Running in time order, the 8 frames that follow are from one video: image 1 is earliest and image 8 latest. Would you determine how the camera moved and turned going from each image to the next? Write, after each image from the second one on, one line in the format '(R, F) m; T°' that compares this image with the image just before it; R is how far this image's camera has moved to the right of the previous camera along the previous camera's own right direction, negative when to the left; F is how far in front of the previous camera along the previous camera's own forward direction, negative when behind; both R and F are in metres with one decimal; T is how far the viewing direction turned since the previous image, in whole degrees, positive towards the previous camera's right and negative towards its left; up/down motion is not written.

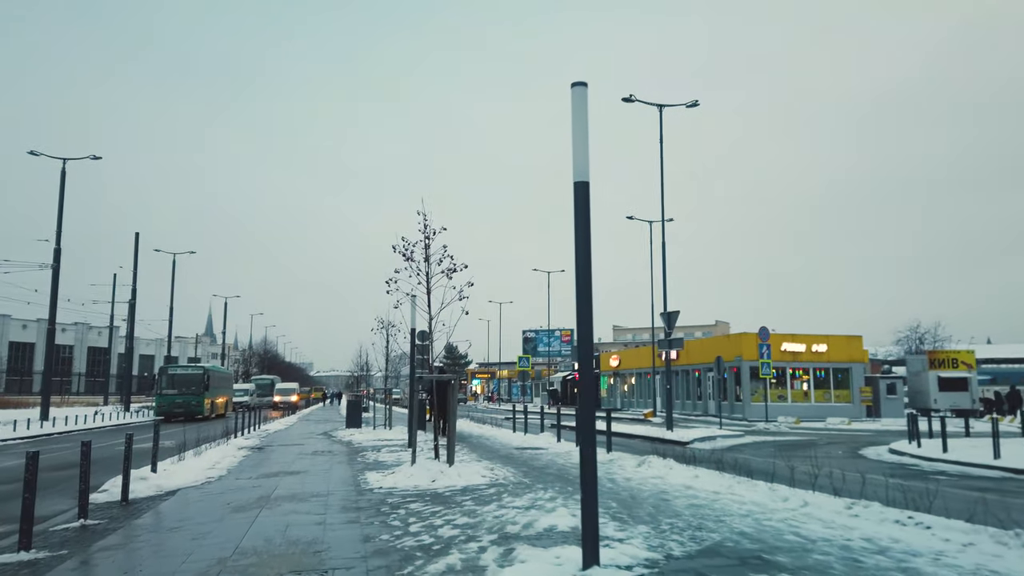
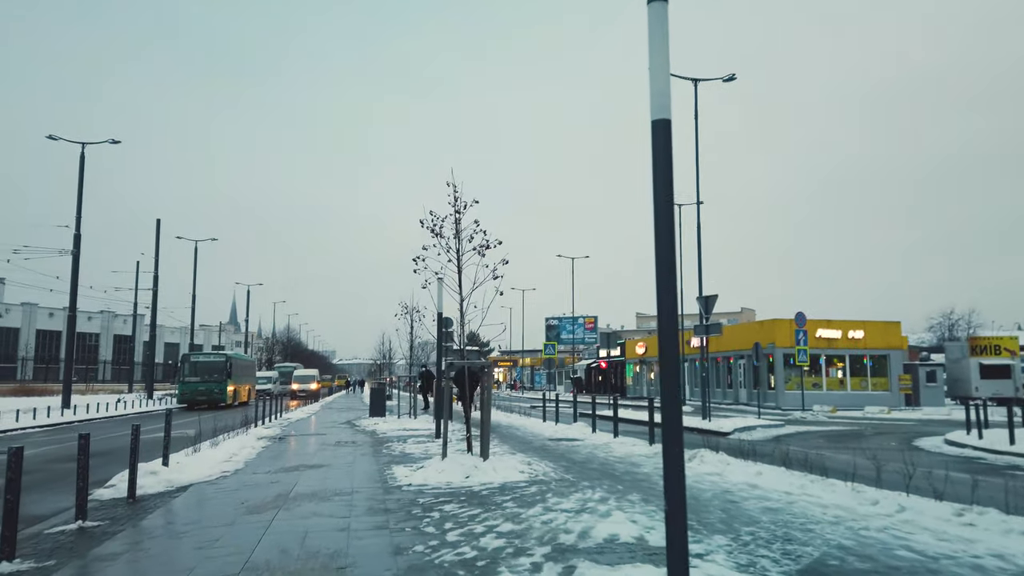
(-0.3, +1.2) m; -2°
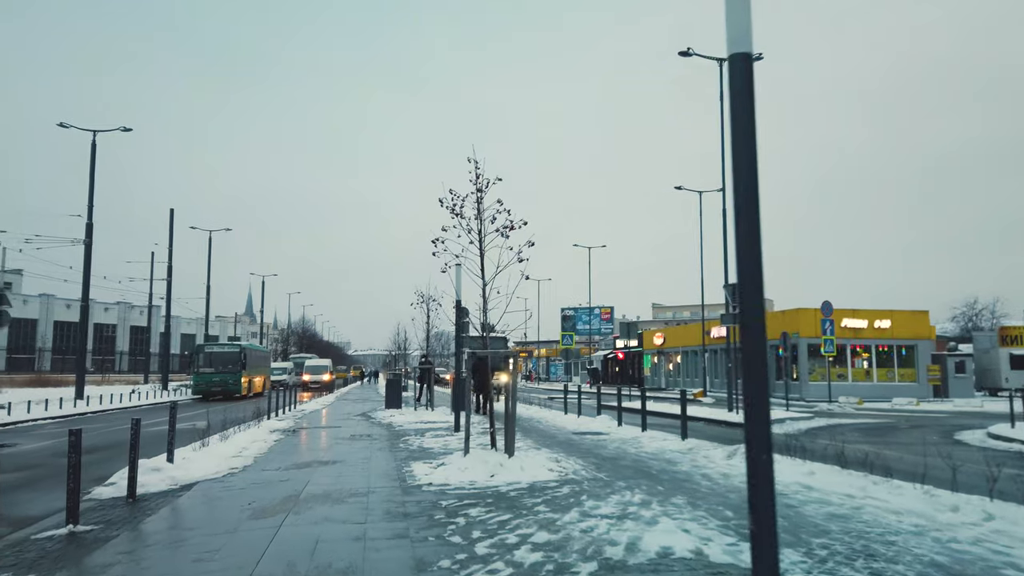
(-0.2, +0.9) m; -1°
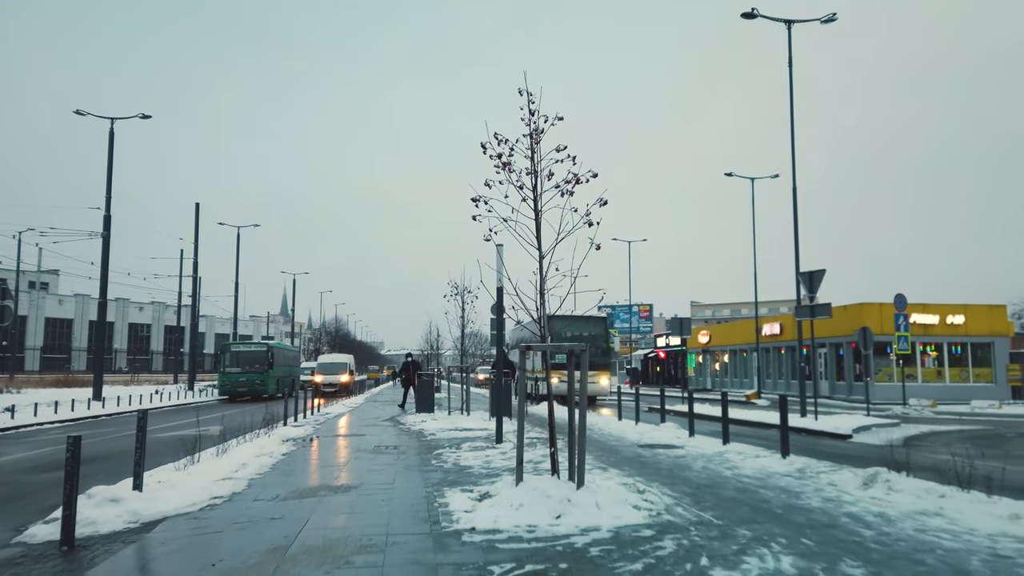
(-0.4, +2.8) m; -2°
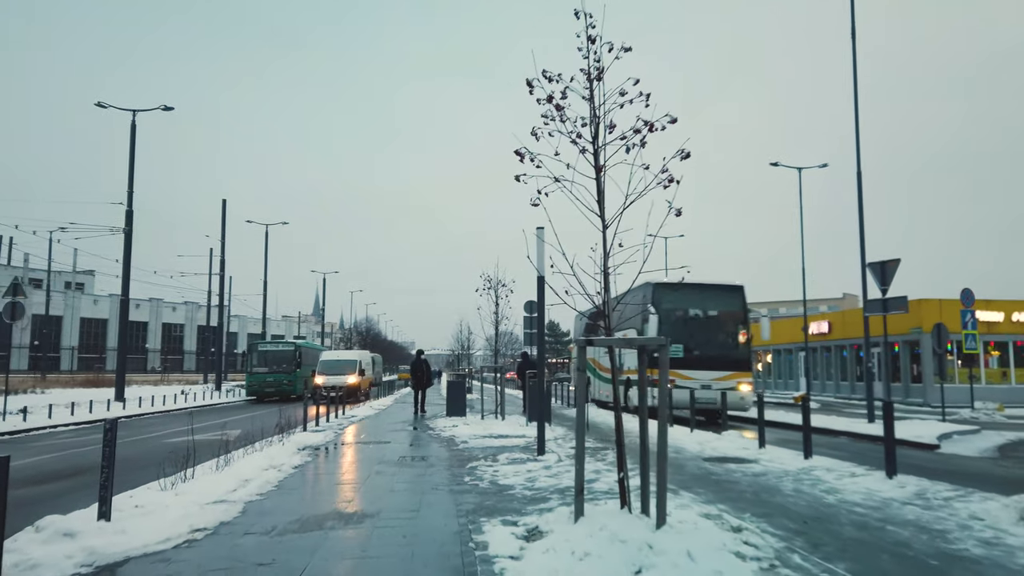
(-0.2, +1.9) m; -2°
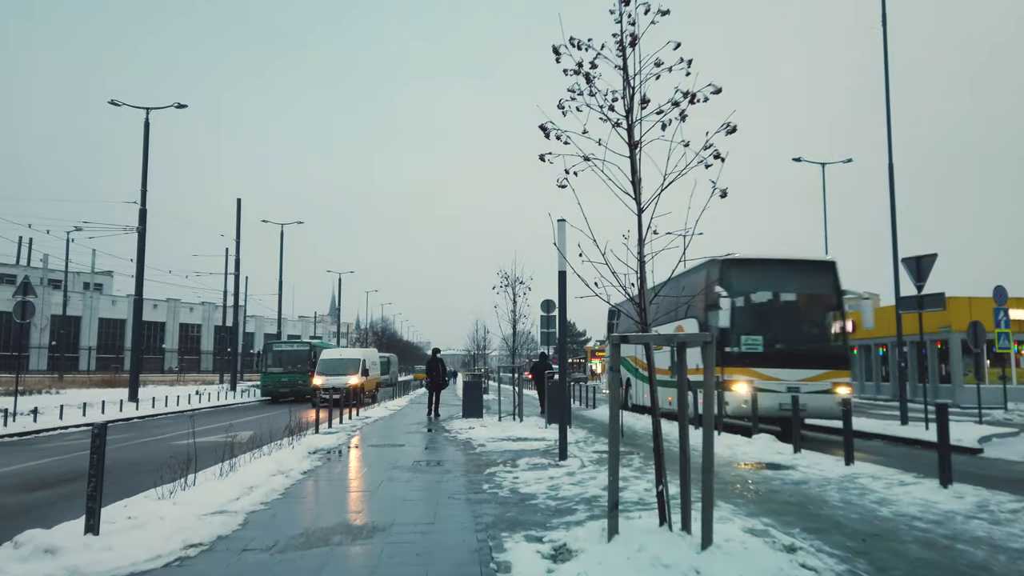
(-0.1, +0.7) m; -1°
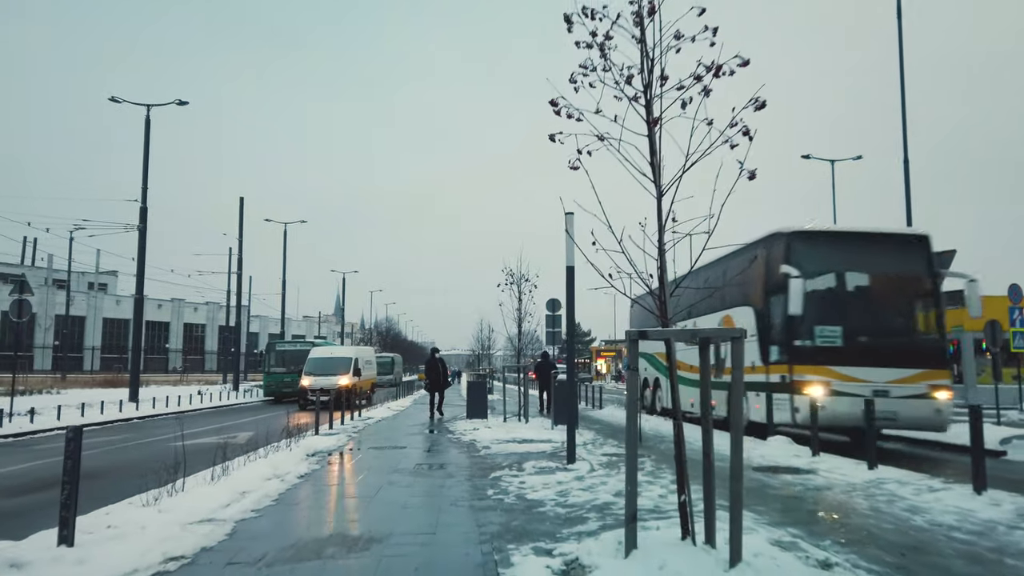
(0.0, +0.5) m; 0°
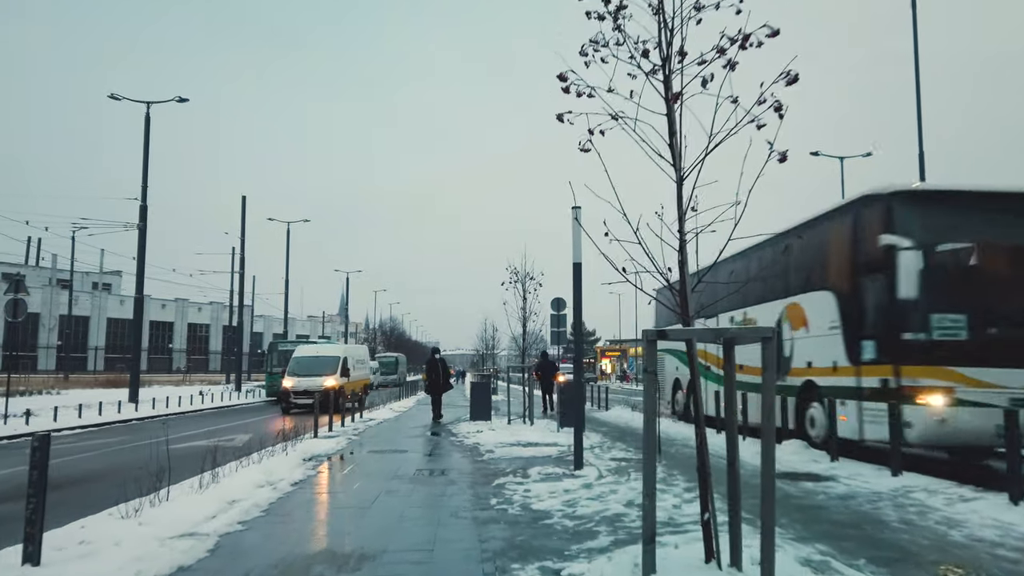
(0.0, +0.5) m; 0°
